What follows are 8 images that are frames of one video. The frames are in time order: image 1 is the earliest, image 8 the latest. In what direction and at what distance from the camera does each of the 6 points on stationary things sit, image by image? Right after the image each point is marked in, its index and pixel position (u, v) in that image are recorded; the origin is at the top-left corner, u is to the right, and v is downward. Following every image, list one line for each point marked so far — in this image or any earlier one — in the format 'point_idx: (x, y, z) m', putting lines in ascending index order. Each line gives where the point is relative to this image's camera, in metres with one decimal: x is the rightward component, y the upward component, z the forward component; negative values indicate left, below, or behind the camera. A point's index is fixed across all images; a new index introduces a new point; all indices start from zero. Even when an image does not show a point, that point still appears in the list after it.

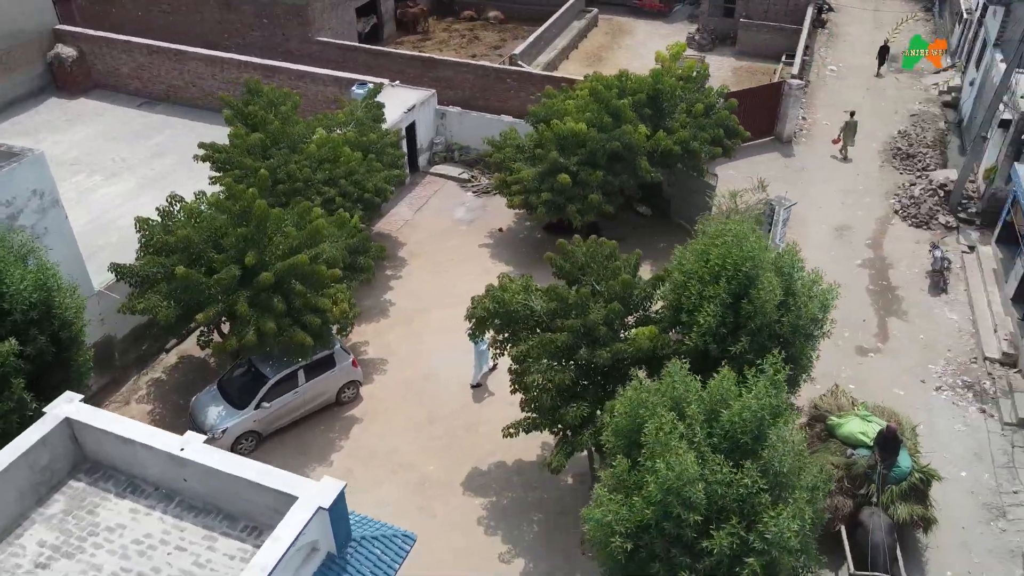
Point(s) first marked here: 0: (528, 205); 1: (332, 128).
0: (+0.3, +1.8, +17.4) m
1: (-3.9, +3.4, +17.4) m
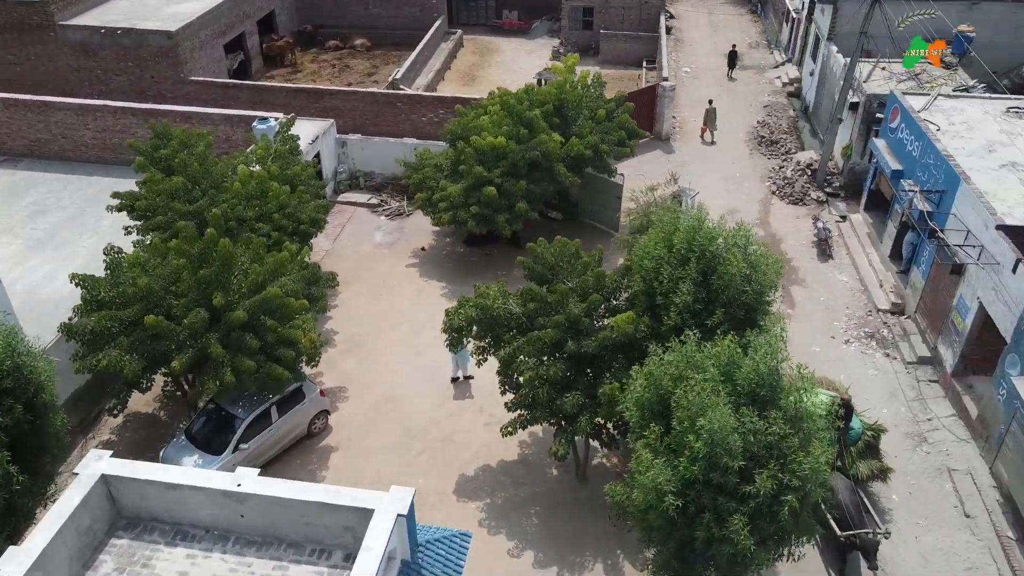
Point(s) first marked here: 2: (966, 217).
0: (-1.2, +1.5, +18.0) m
1: (-5.5, +2.6, +17.2) m
2: (+8.7, +1.4, +15.5) m
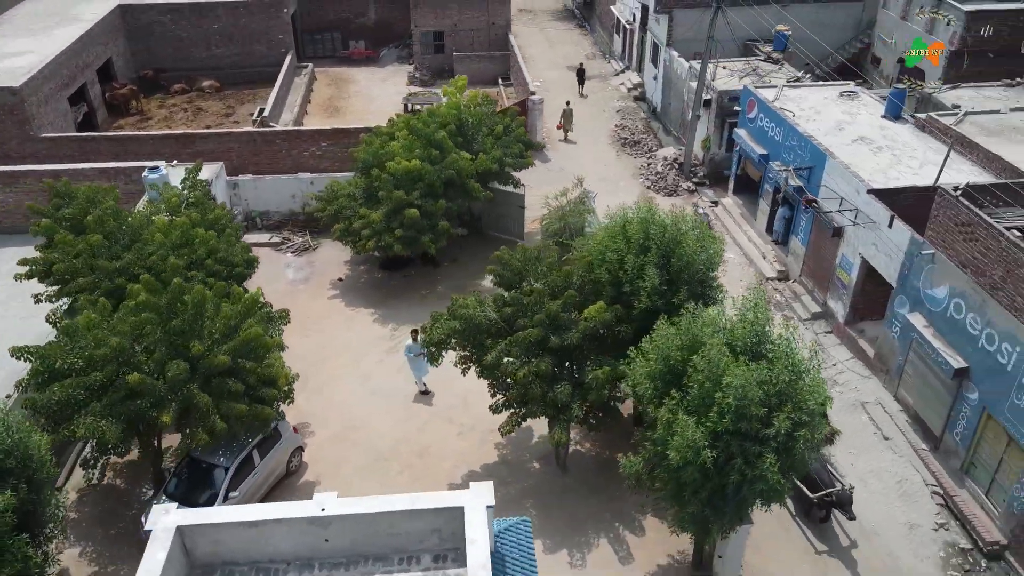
0: (-2.9, +1.0, +18.3) m
1: (-7.1, +1.5, +16.7) m
2: (+7.2, +2.3, +18.0) m
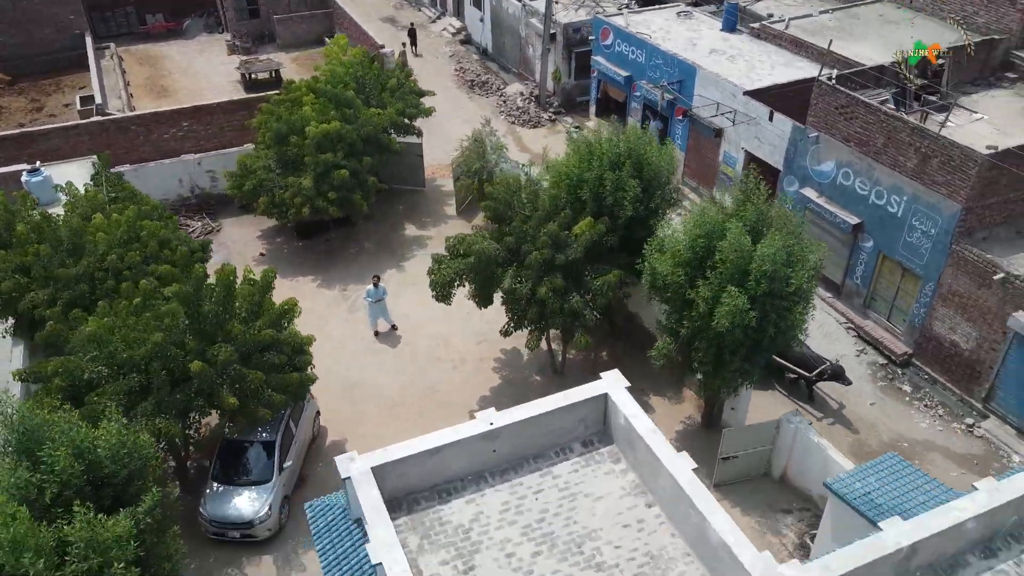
0: (-4.4, +1.8, +18.3) m
1: (-8.0, +1.5, +15.6) m
2: (+5.0, +4.9, +20.6) m
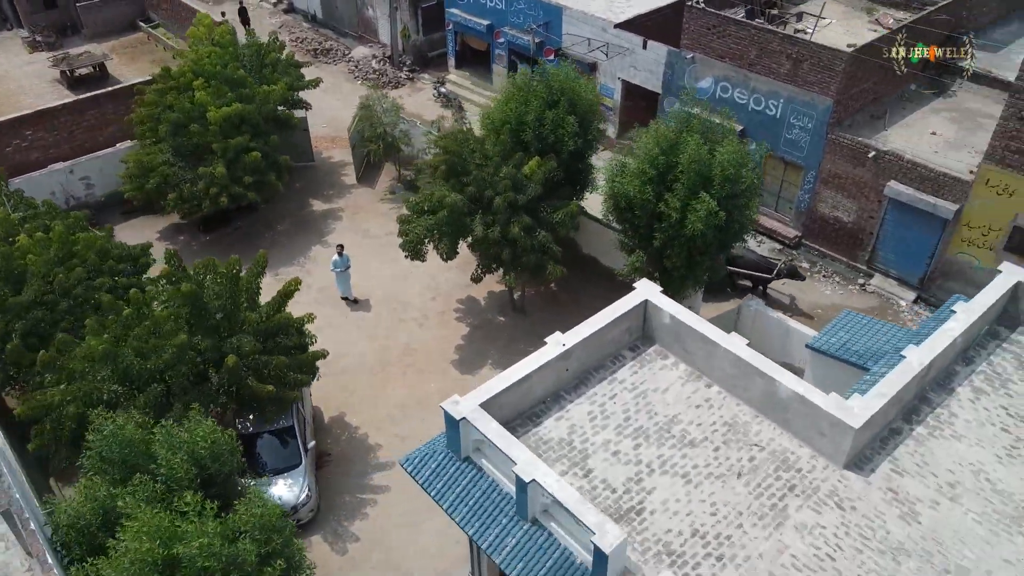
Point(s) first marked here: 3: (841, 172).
0: (-6.1, +2.0, +17.7) m
1: (-8.8, +1.0, +14.3) m
2: (+1.8, +6.9, +21.9) m
3: (+7.3, +2.6, +18.0) m
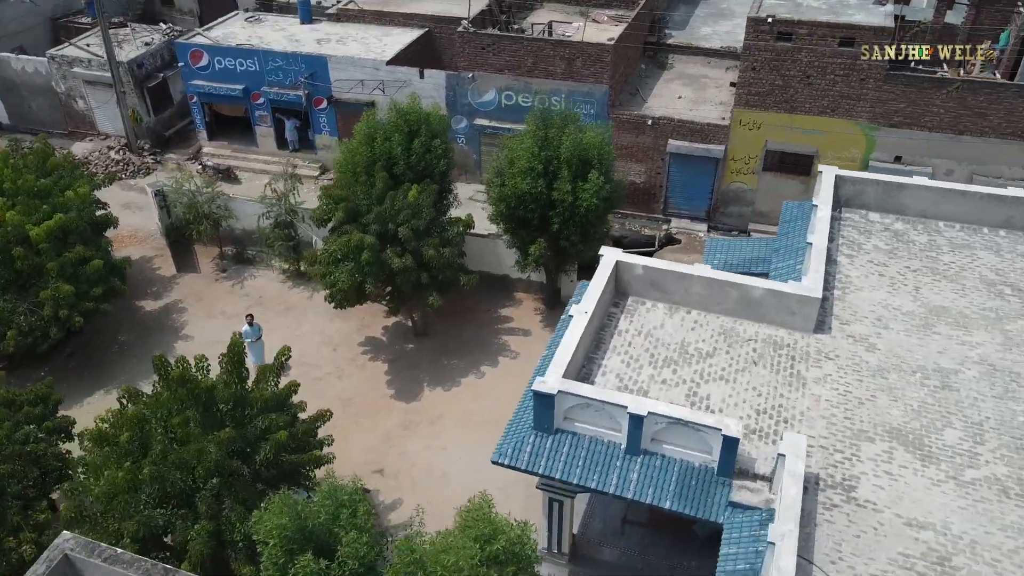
0: (-8.5, -0.5, +16.1) m
1: (-9.3, -1.9, +11.8) m
2: (-4.6, +6.0, +22.9) m
3: (+3.0, +3.8, +21.5) m
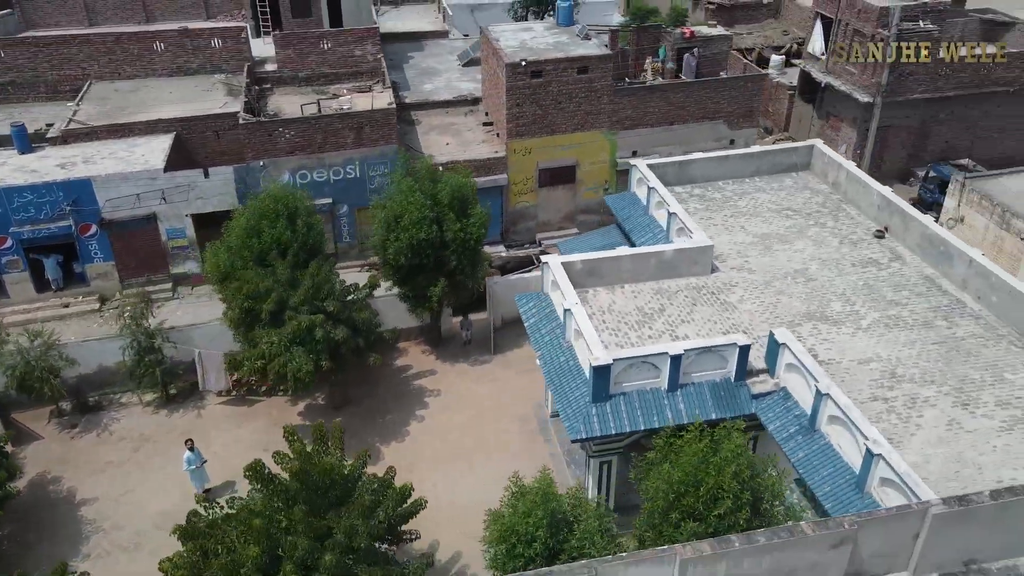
0: (-8.8, -3.7, +13.7) m
1: (-7.2, -4.6, +9.5) m
2: (-10.4, +2.6, +21.6) m
3: (-2.6, +2.8, +23.7) m
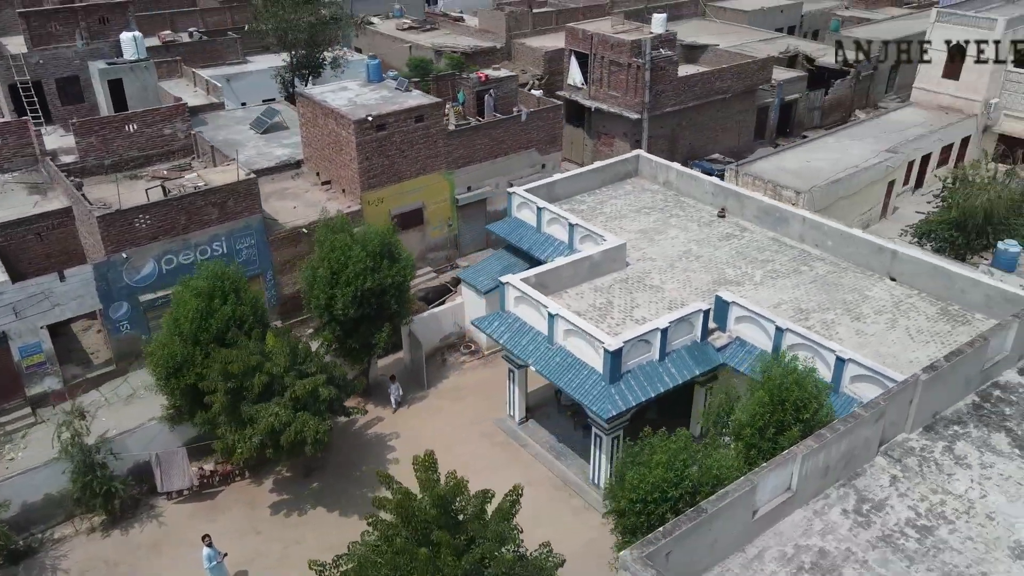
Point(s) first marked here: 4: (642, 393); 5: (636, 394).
0: (-7.2, -5.6, +12.0) m
1: (-4.1, -5.8, +8.6) m
2: (-12.8, -0.6, +18.9) m
3: (-6.5, +0.9, +23.7) m
4: (+2.5, -2.0, +15.2) m
5: (+2.4, -2.0, +15.1) m
